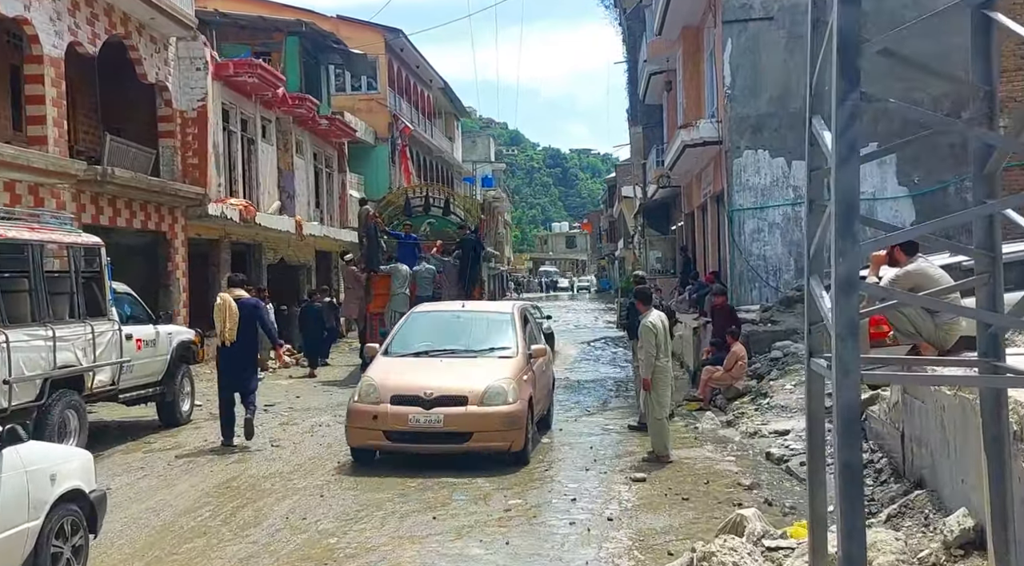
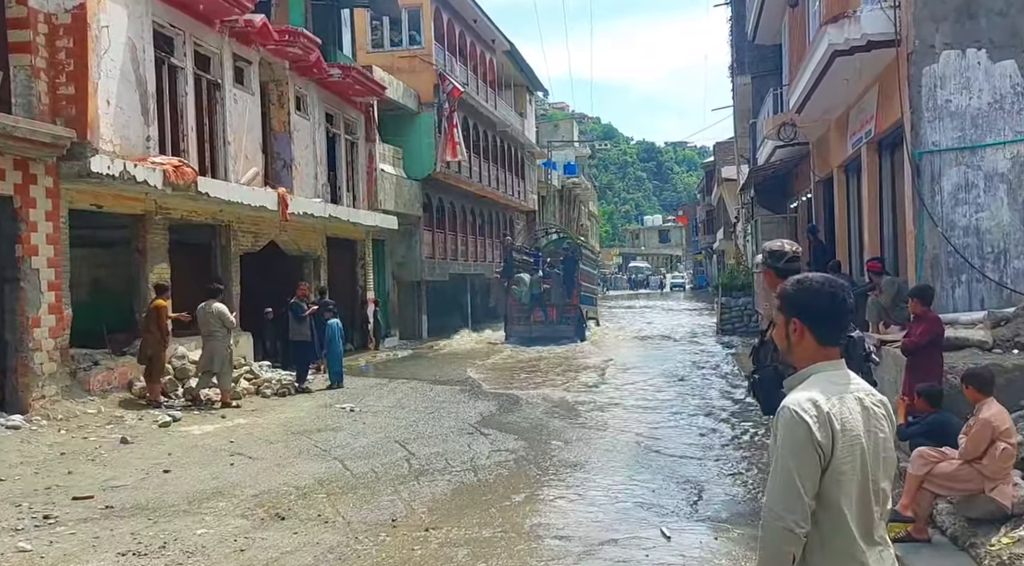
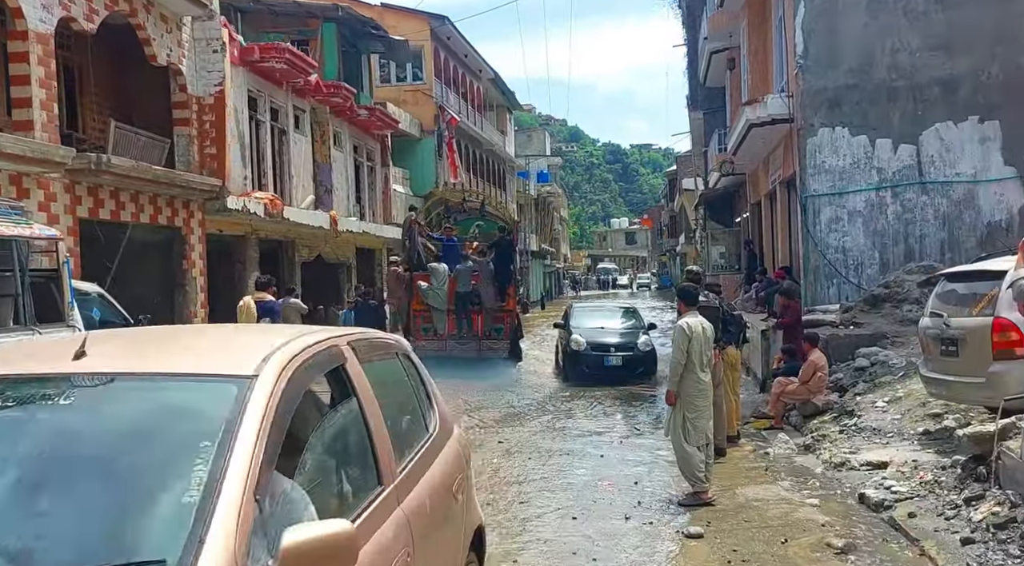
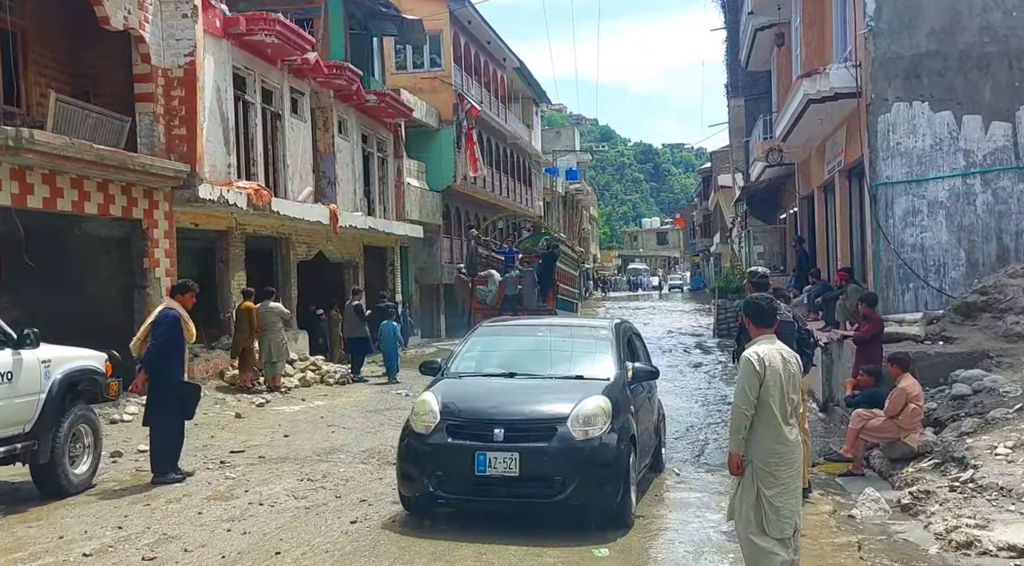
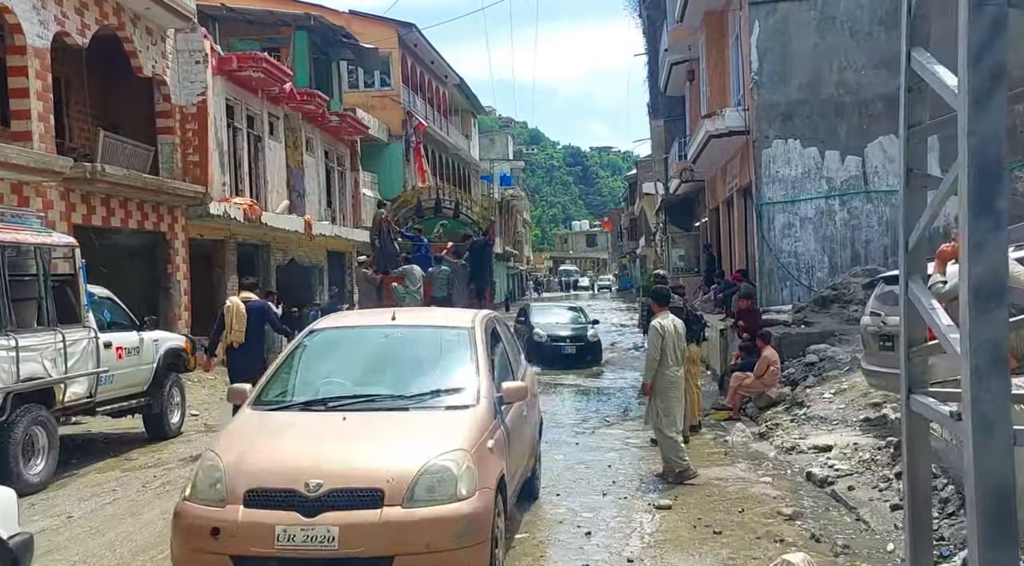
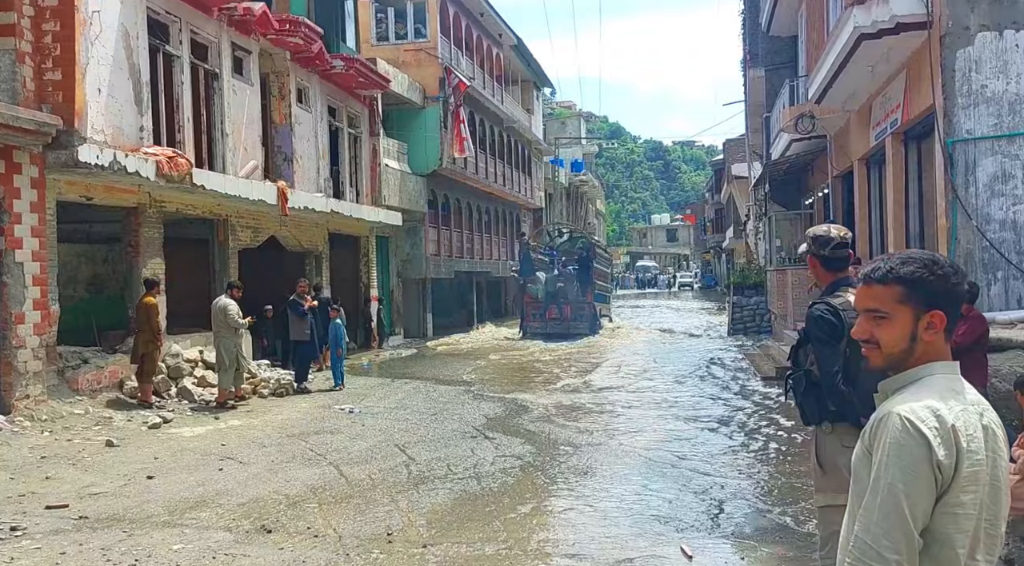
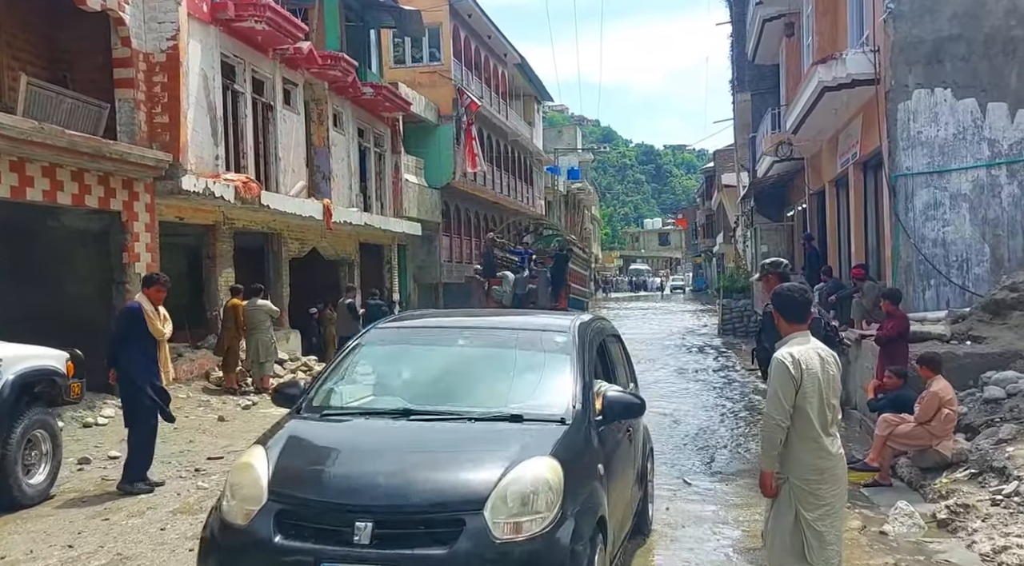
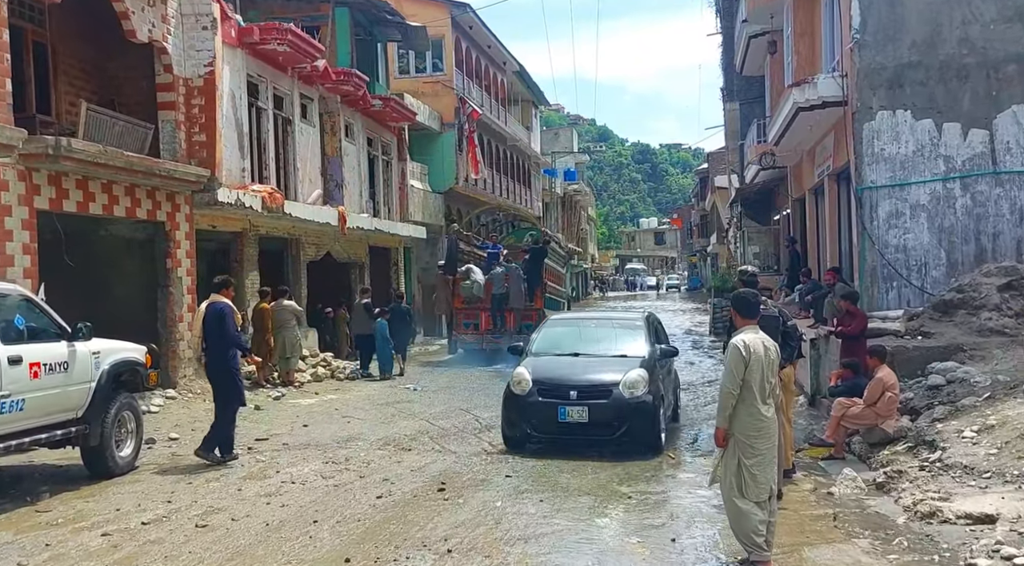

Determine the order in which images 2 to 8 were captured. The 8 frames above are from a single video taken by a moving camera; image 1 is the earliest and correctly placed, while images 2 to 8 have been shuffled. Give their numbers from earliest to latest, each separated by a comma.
5, 3, 8, 4, 7, 2, 6
